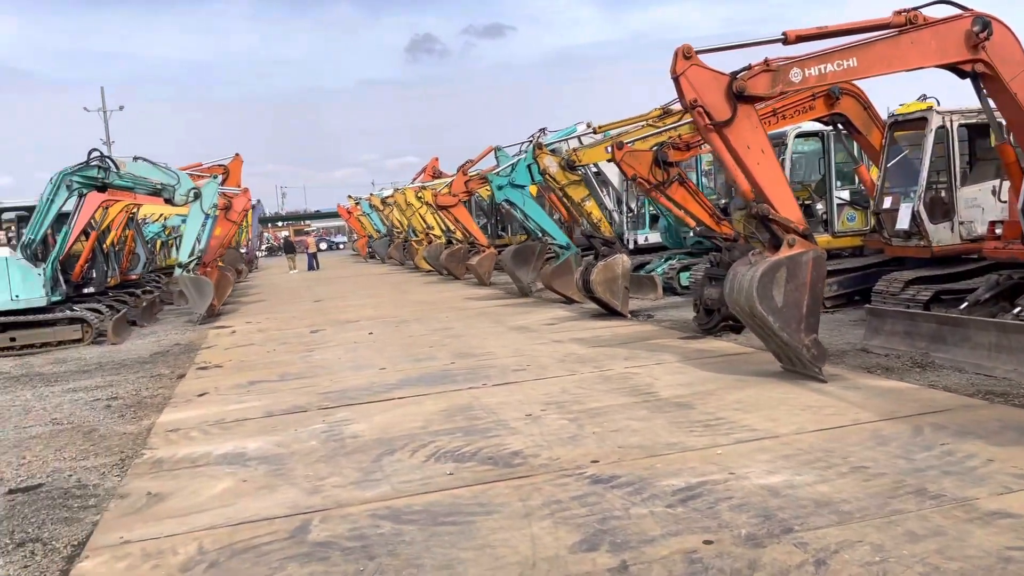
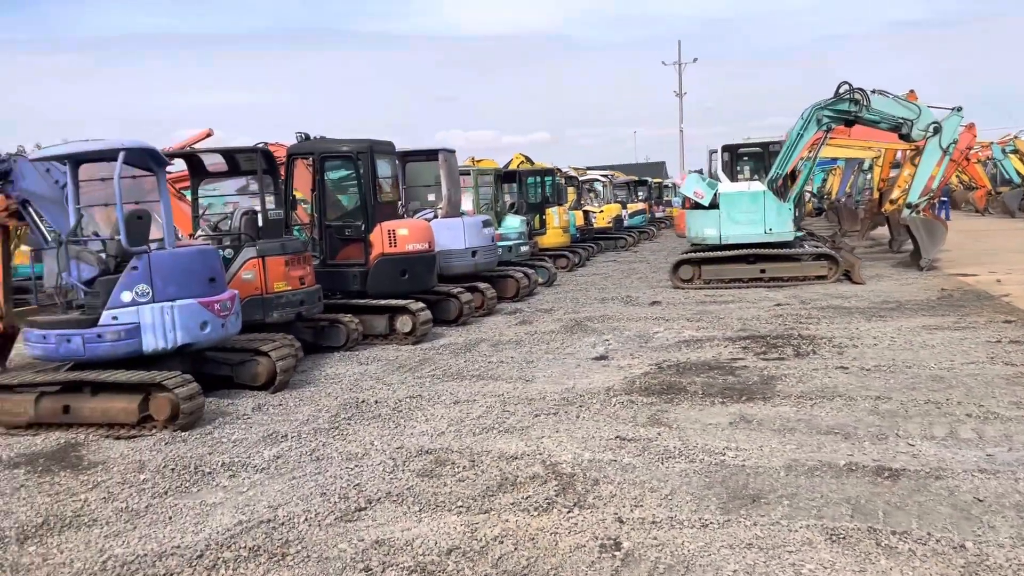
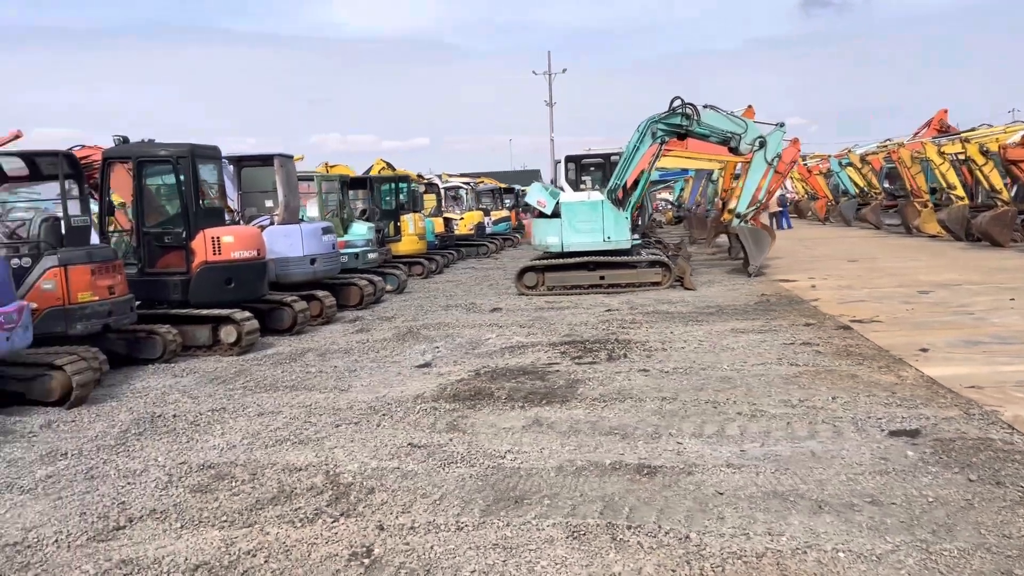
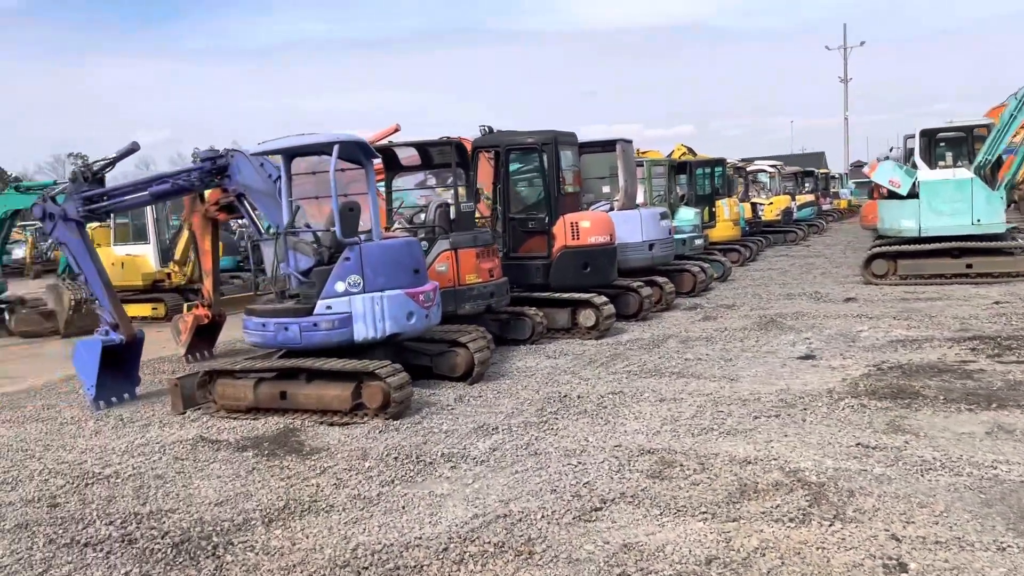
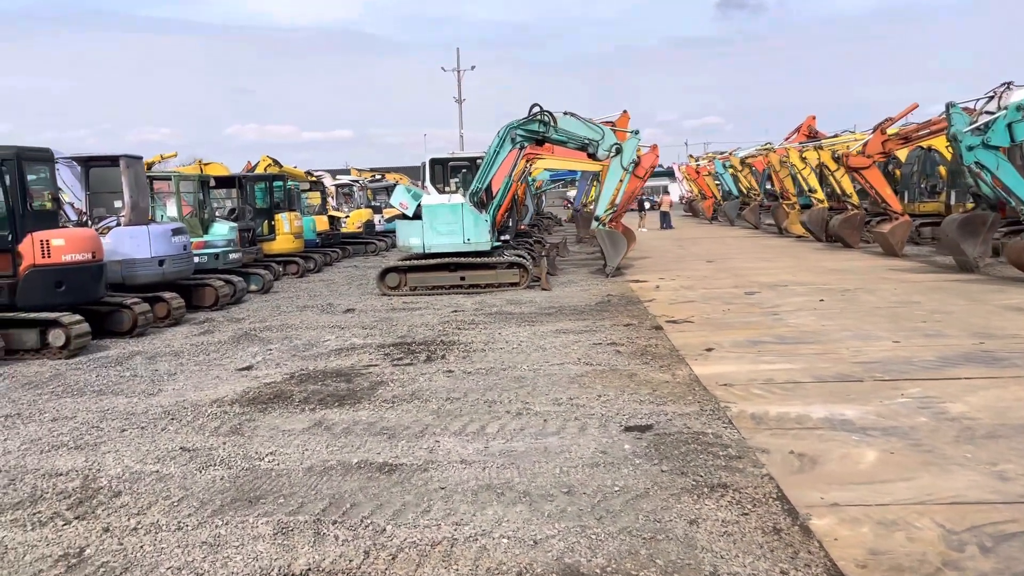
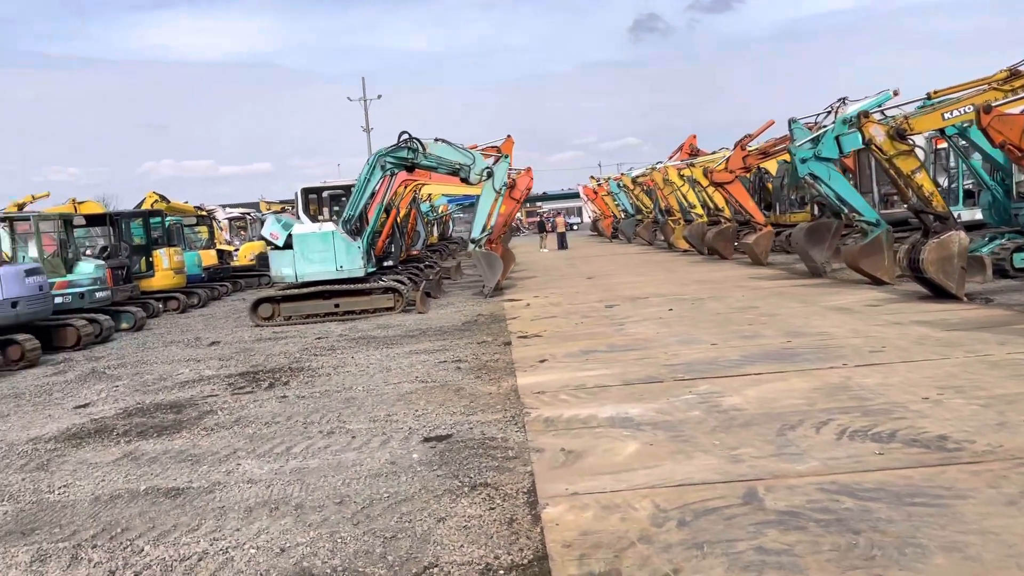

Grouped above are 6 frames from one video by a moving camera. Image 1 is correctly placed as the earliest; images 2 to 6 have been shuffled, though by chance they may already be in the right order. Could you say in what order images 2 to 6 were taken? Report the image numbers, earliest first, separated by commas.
6, 5, 3, 2, 4
